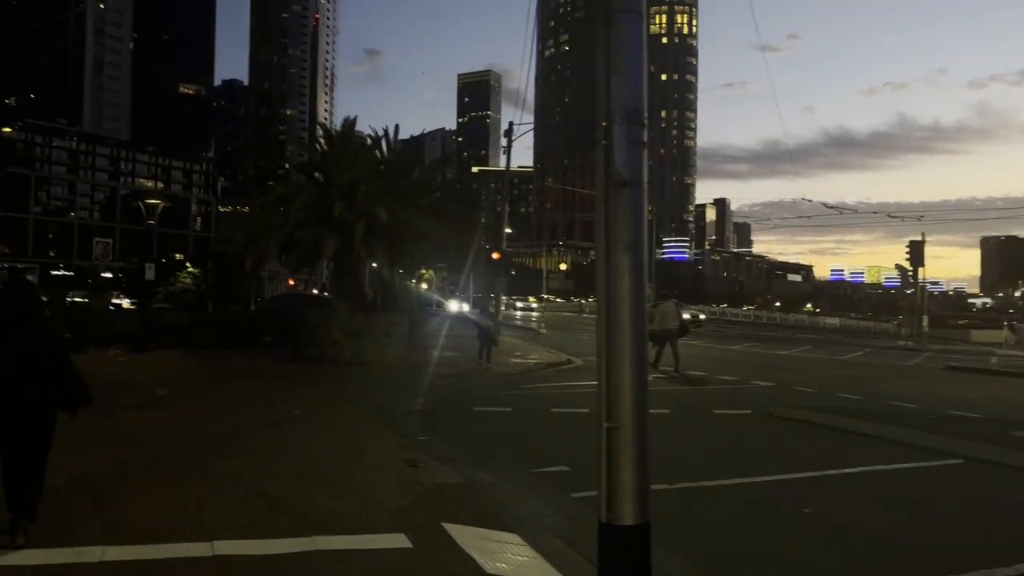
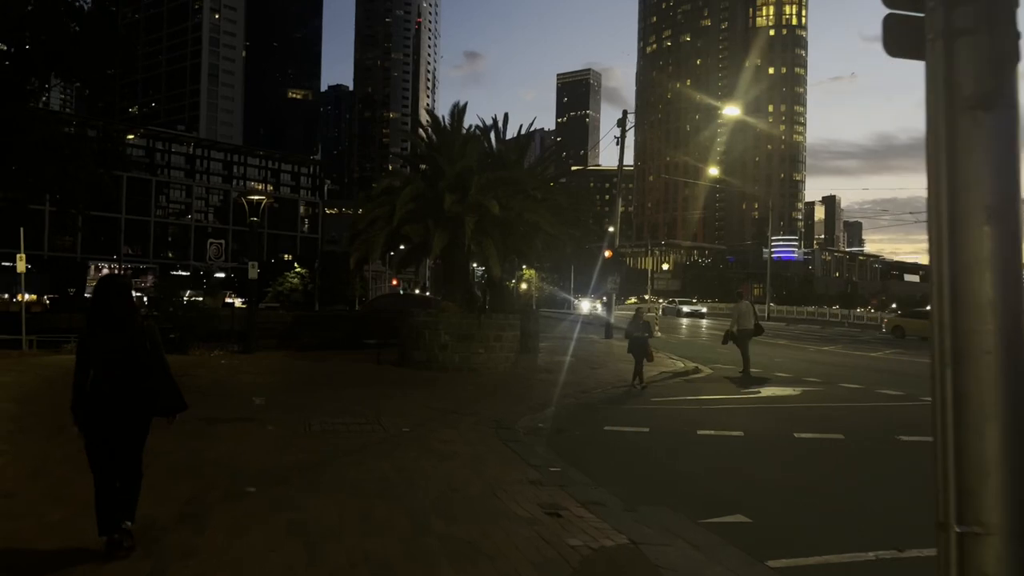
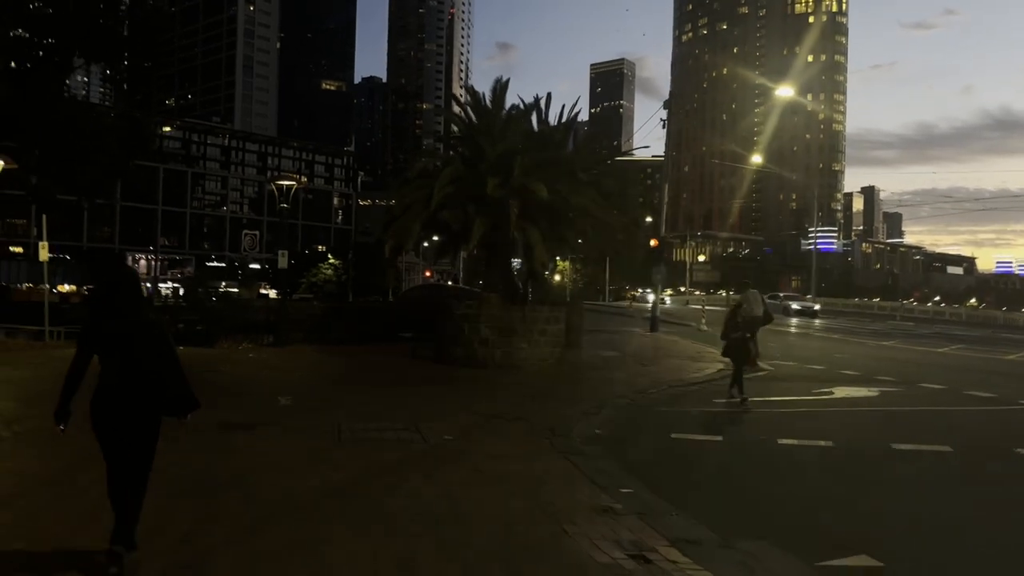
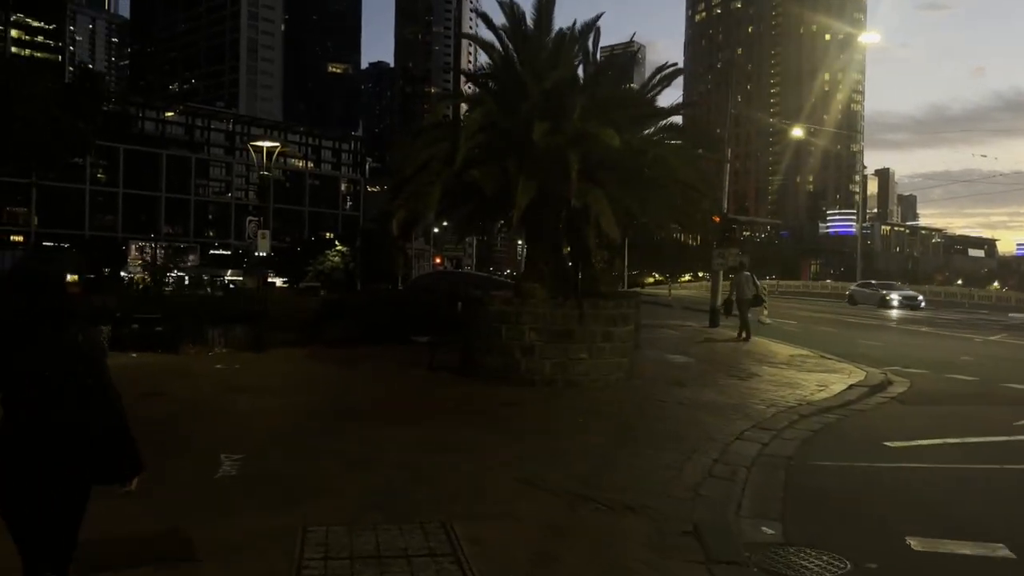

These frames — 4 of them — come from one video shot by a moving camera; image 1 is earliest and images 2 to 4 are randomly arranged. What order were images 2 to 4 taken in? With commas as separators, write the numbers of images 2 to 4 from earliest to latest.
2, 3, 4
